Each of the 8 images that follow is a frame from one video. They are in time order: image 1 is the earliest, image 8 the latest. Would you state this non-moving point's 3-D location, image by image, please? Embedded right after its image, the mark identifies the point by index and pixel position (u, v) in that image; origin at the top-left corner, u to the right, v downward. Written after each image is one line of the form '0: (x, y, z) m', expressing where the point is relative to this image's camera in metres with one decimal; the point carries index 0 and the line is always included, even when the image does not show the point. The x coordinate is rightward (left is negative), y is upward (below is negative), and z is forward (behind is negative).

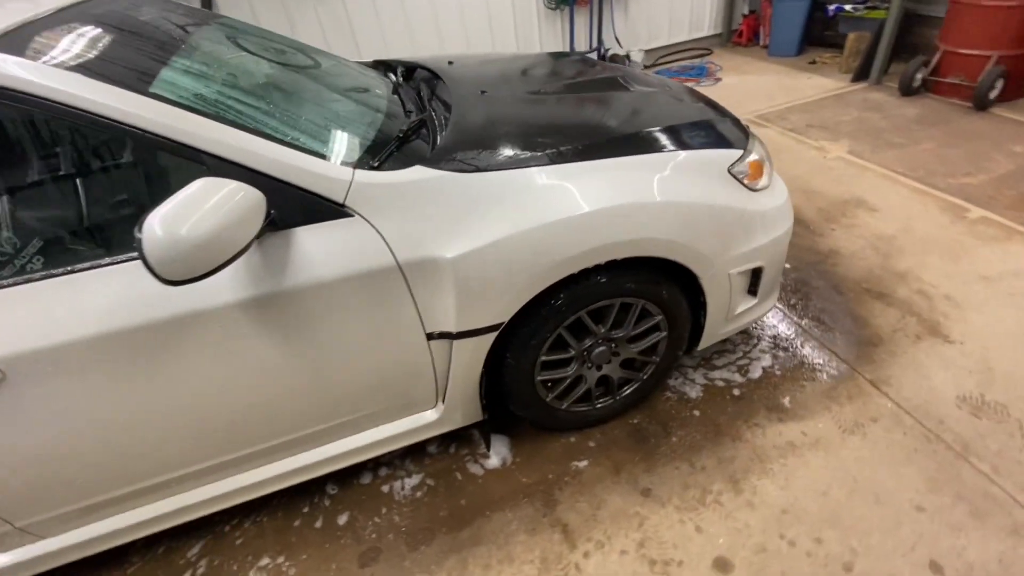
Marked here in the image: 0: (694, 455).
0: (+0.6, -0.6, +1.7) m
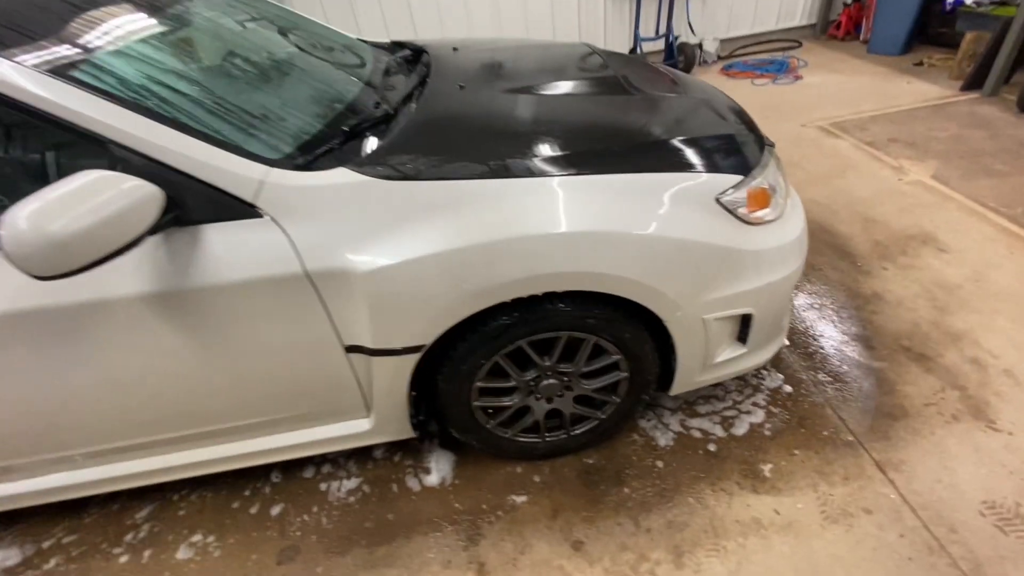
0: (+0.4, -0.7, +1.5) m
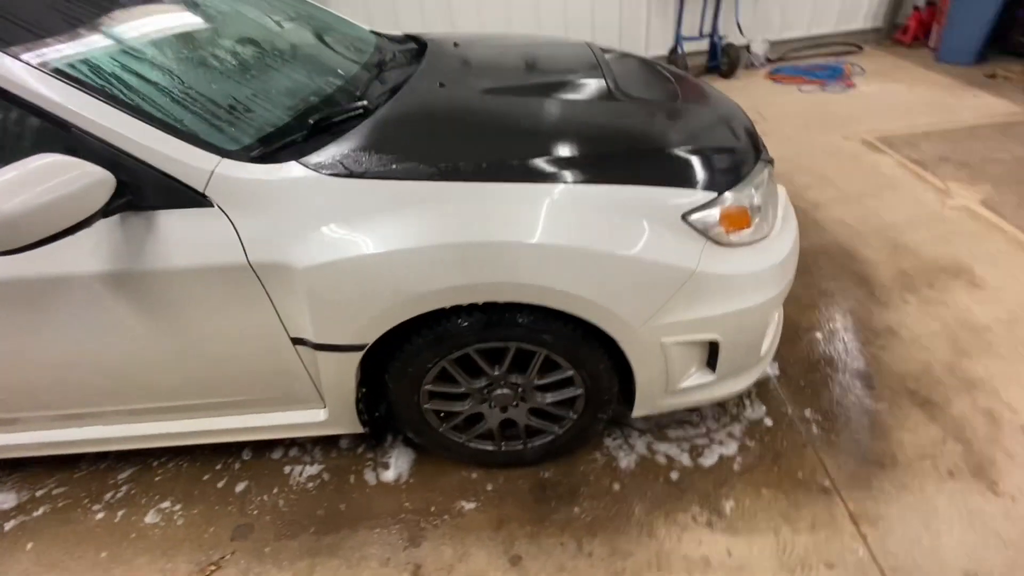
0: (+0.2, -0.7, +1.5) m
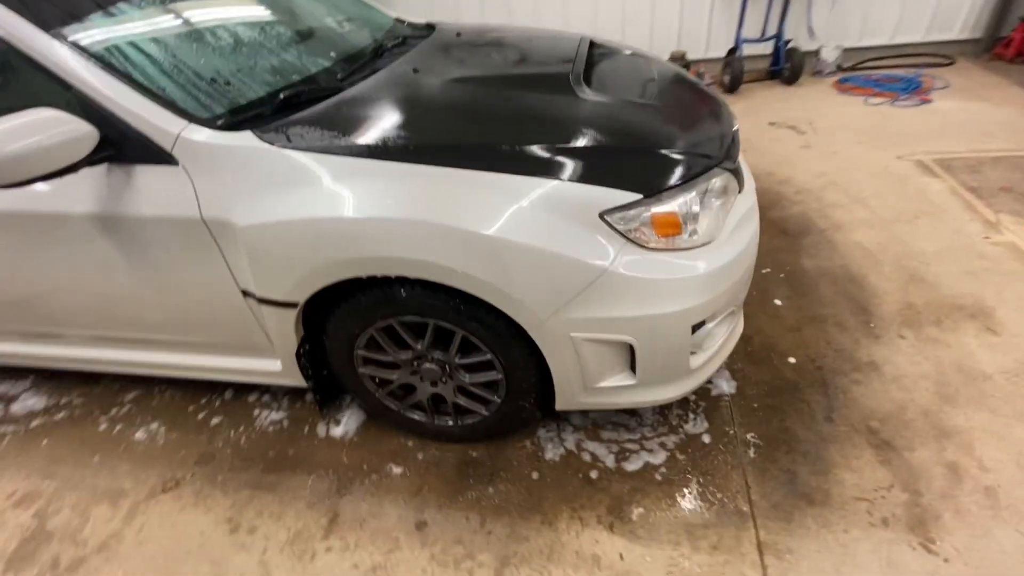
0: (-0.1, -0.7, +1.5) m
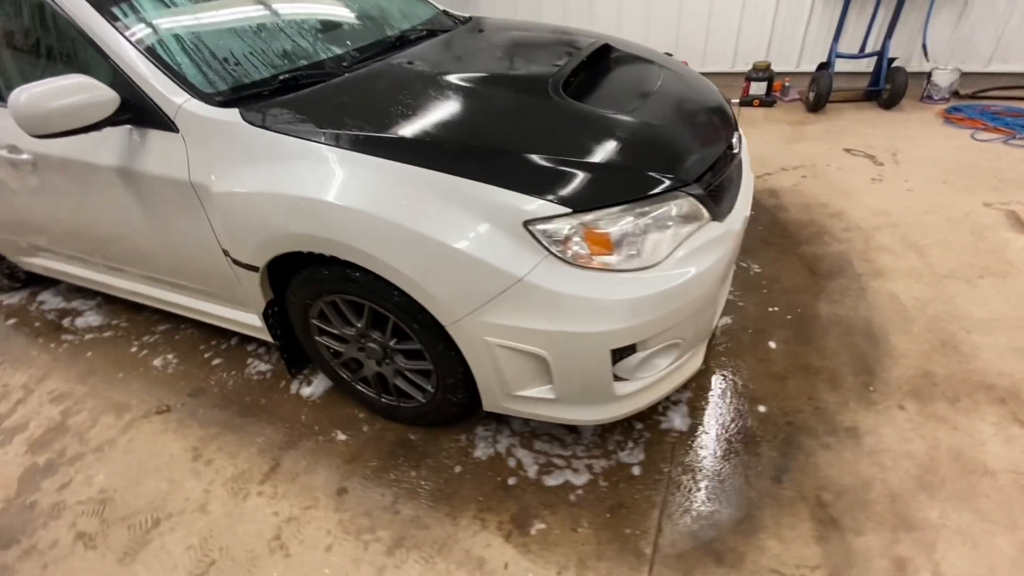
0: (-0.3, -0.7, +1.6) m
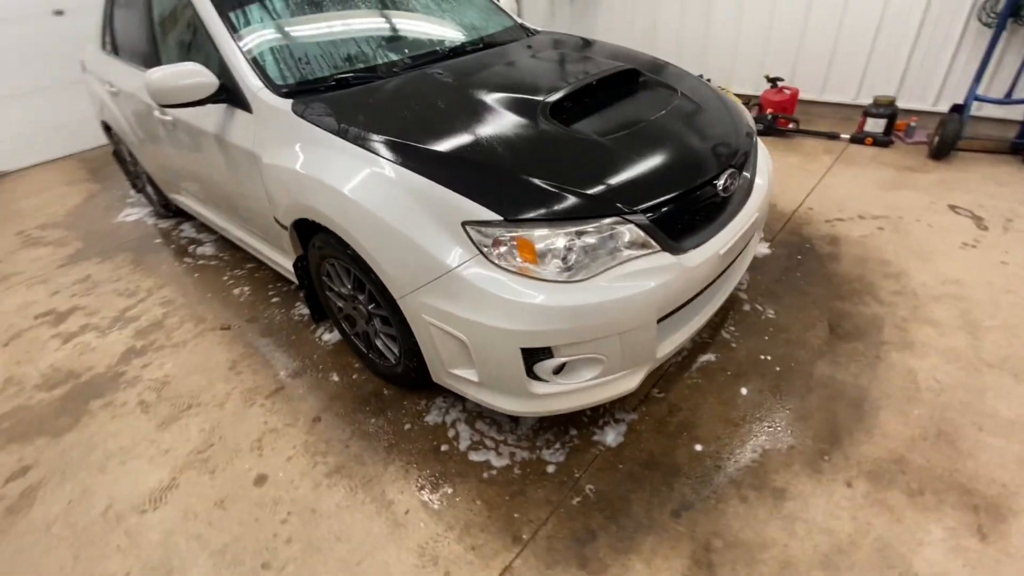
0: (-0.6, -0.6, +1.9) m
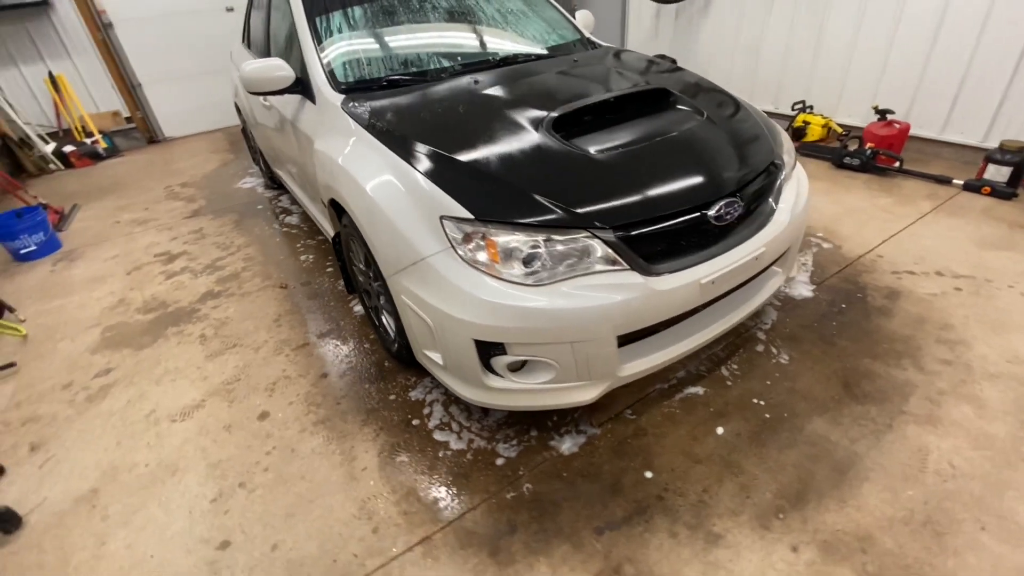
0: (-0.7, -0.5, +2.1) m
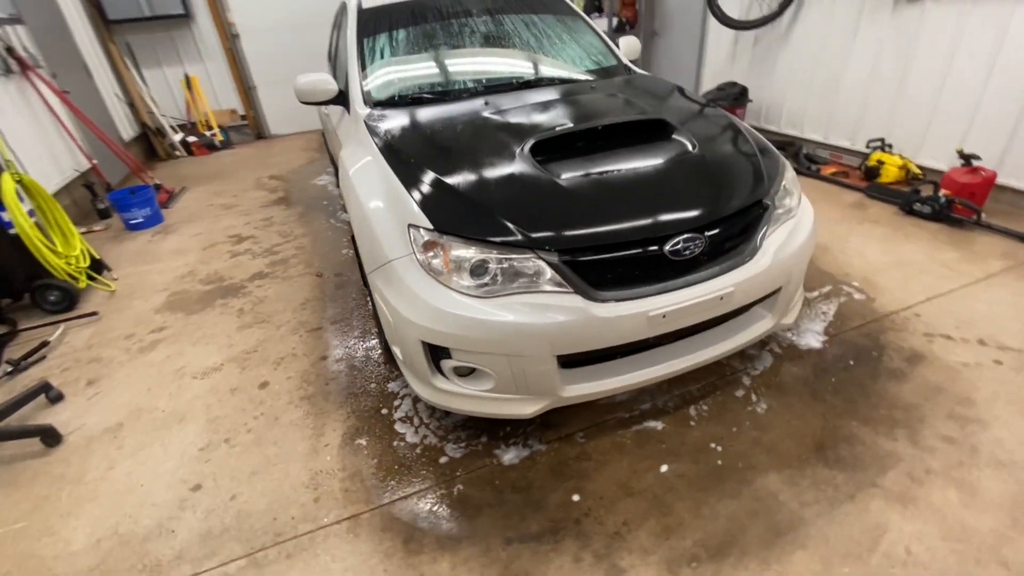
0: (-0.8, -0.4, +2.3) m
